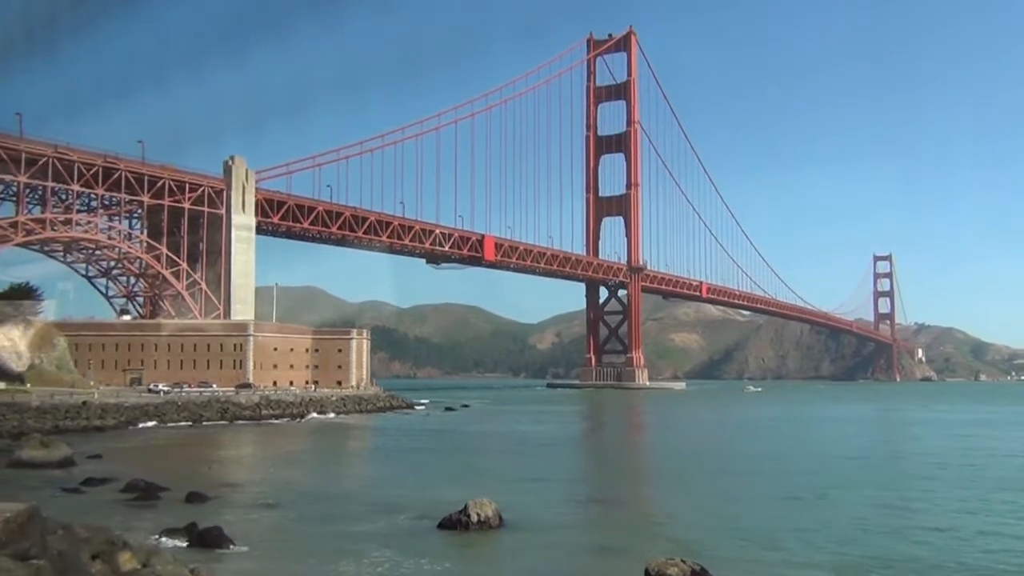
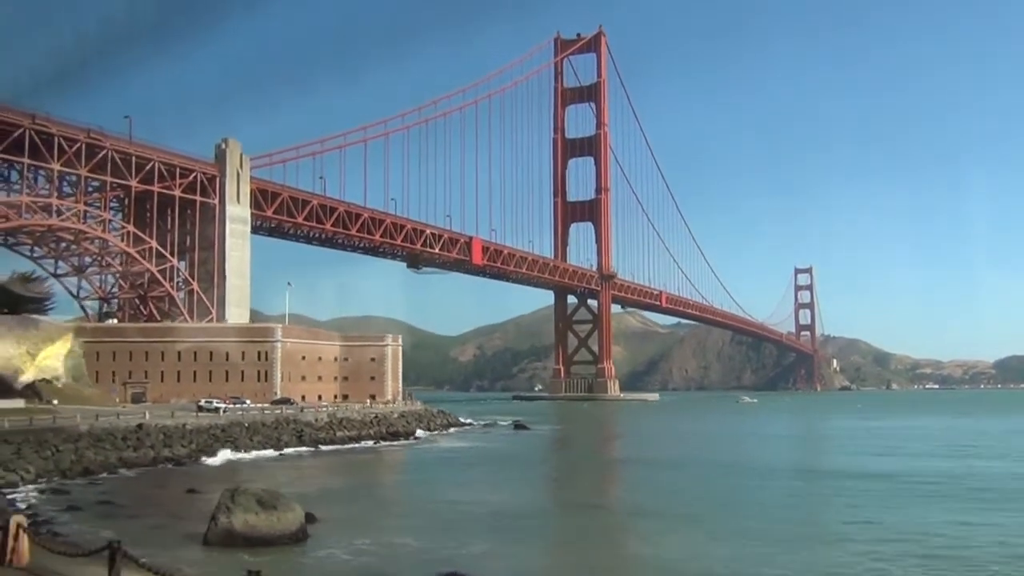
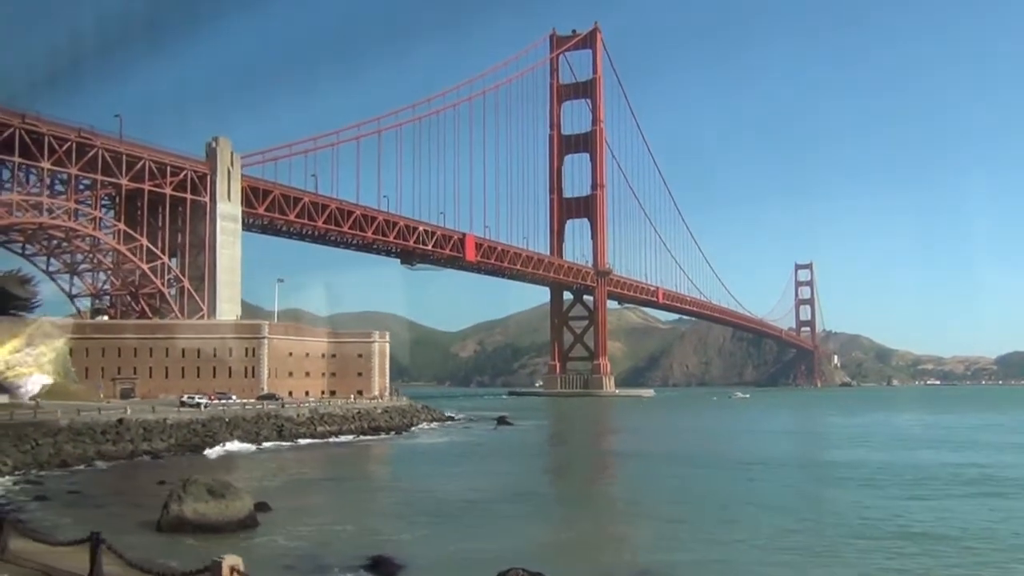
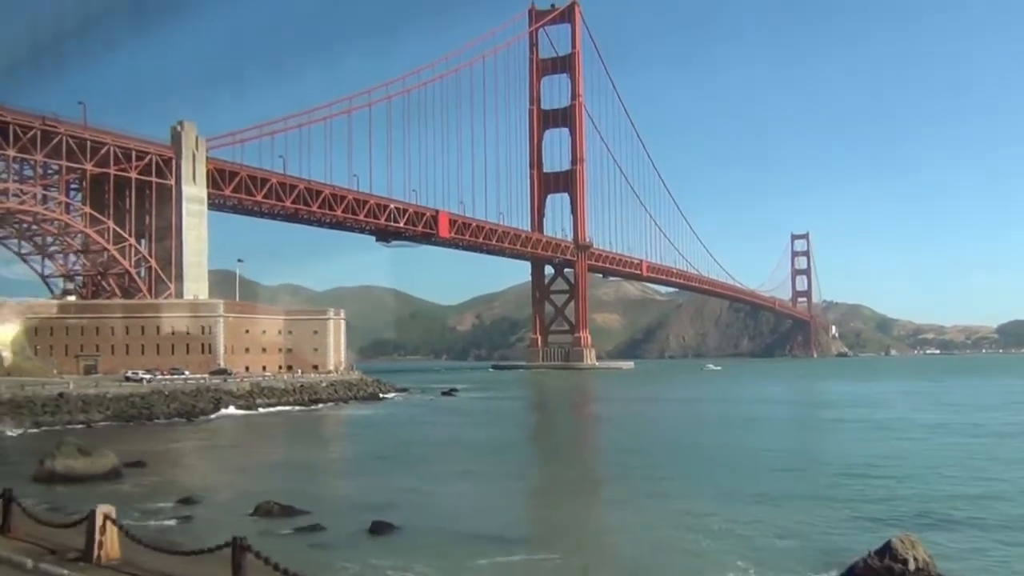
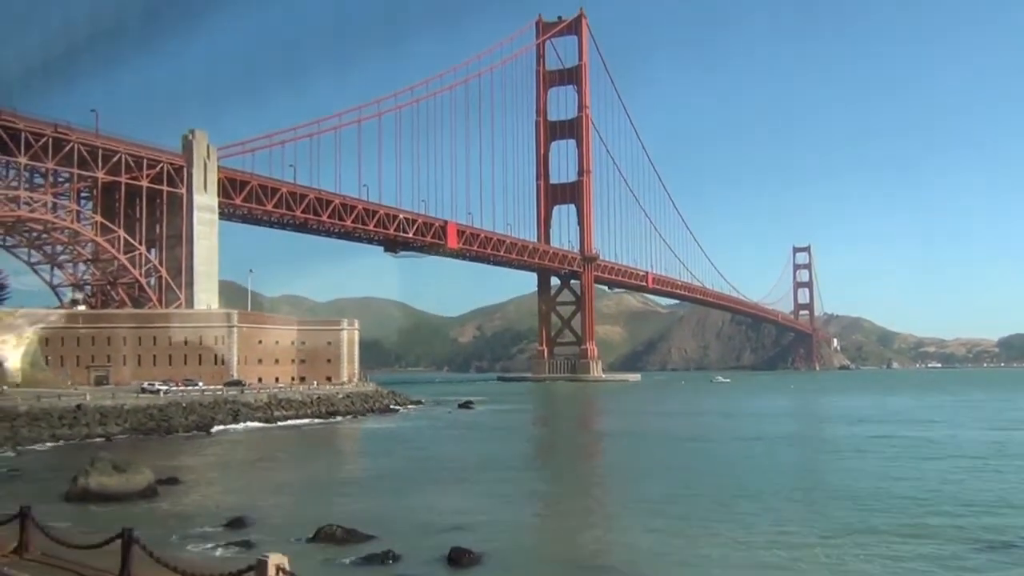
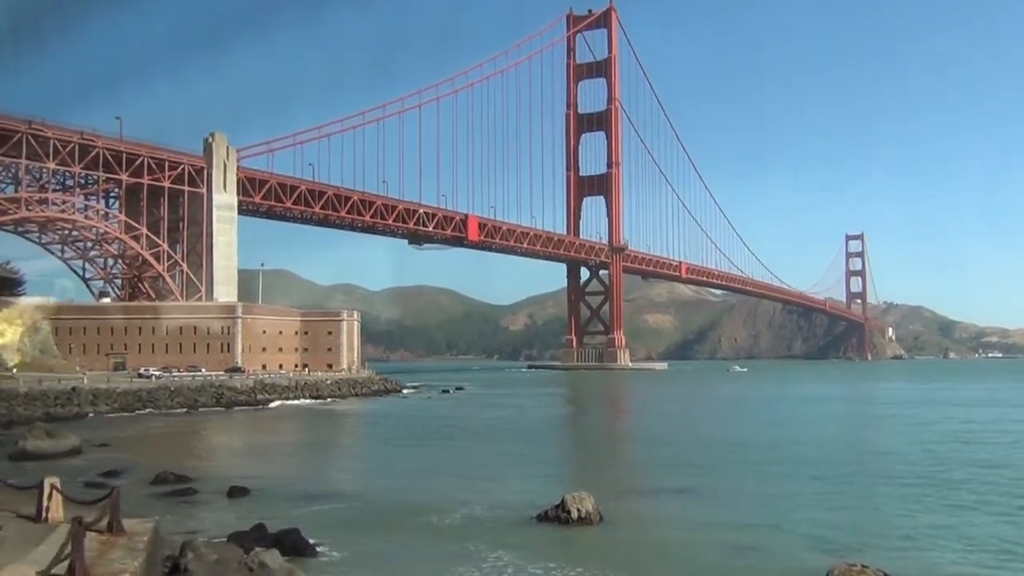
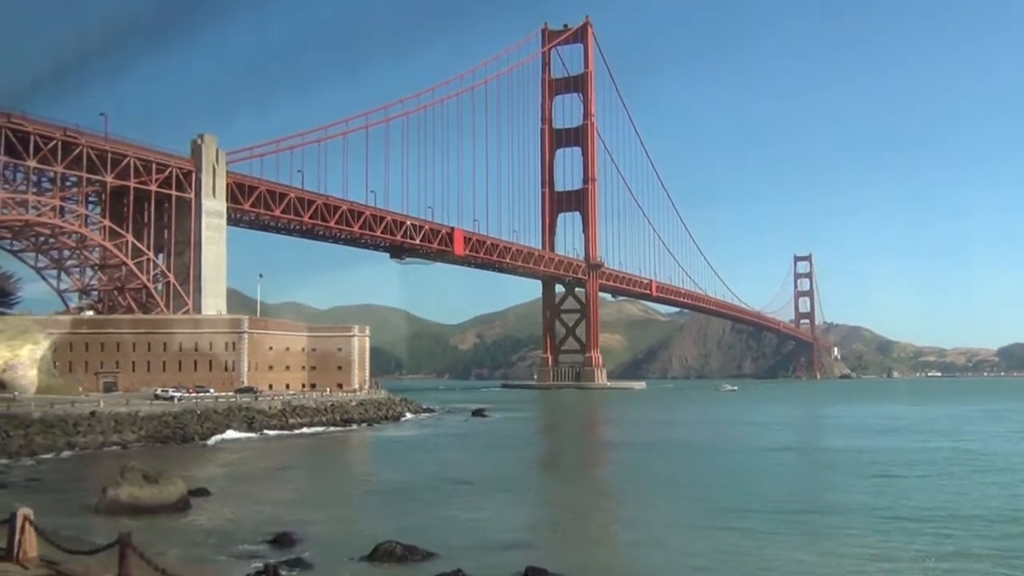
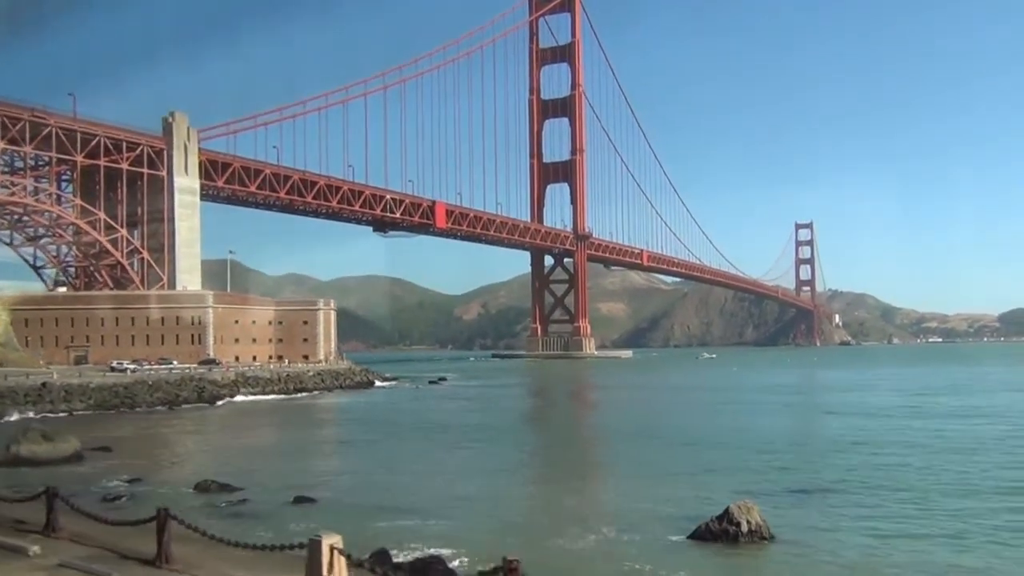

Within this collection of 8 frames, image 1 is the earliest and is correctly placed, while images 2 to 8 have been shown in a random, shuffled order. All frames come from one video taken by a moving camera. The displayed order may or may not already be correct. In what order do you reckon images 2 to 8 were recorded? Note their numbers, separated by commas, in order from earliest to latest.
6, 8, 4, 5, 7, 3, 2
